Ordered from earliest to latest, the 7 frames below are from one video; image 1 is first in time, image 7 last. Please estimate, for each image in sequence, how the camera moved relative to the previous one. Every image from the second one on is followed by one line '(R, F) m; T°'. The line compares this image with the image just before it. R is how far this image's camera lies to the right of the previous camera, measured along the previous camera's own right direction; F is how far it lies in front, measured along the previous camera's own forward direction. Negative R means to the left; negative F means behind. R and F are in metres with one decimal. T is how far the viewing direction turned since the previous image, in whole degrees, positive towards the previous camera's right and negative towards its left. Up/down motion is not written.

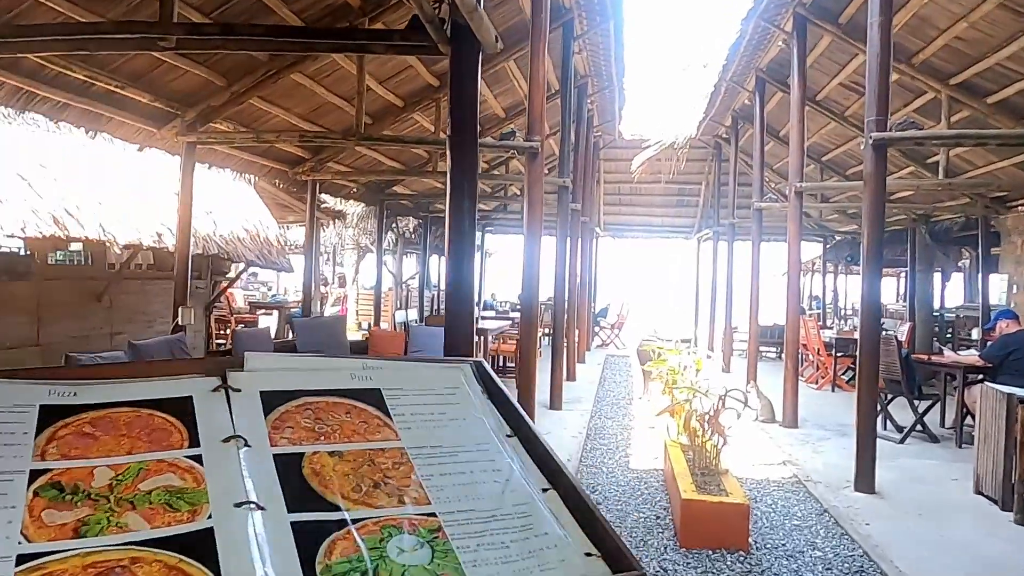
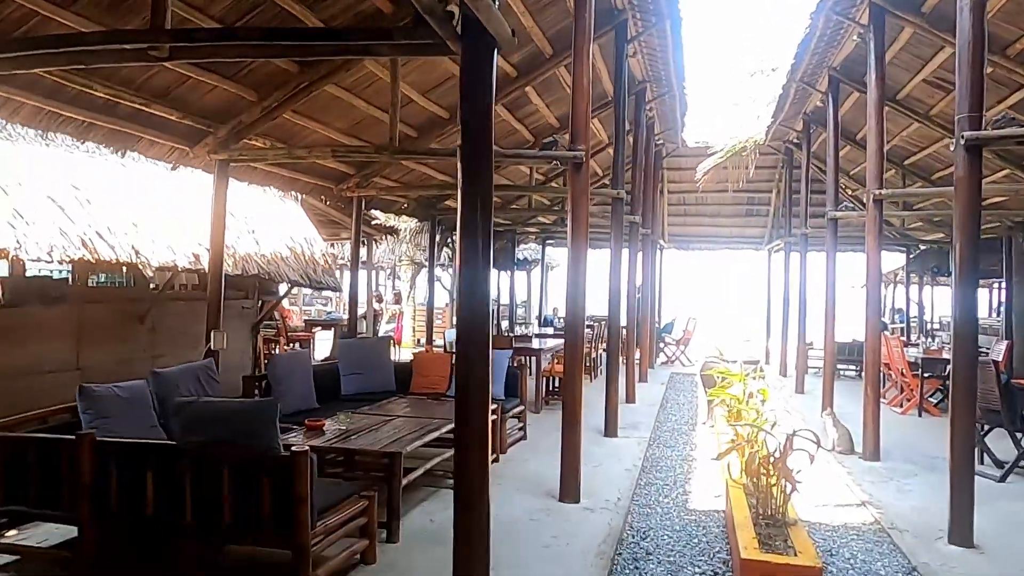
(+0.2, +0.4) m; -5°
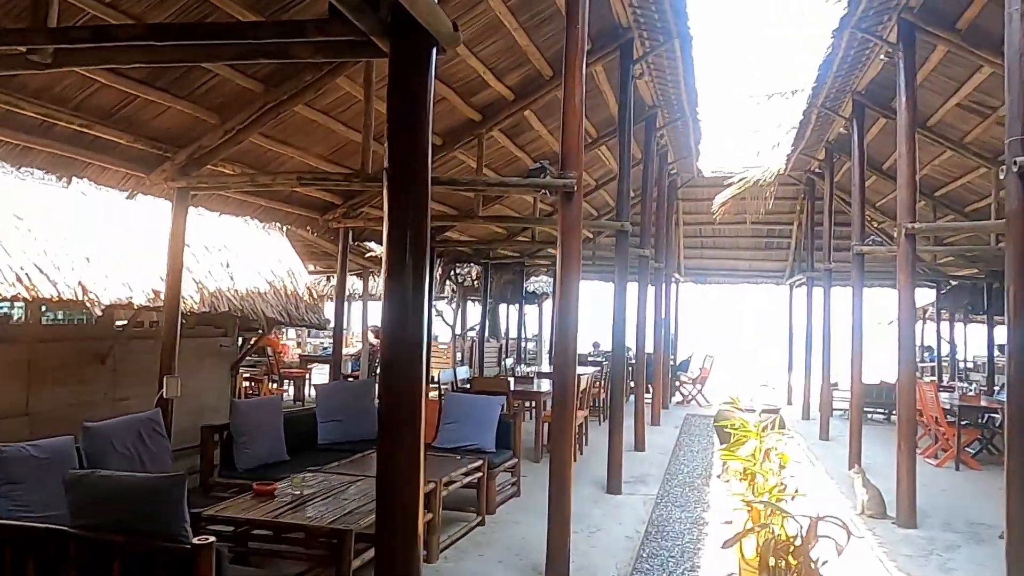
(+0.2, +0.6) m; -2°
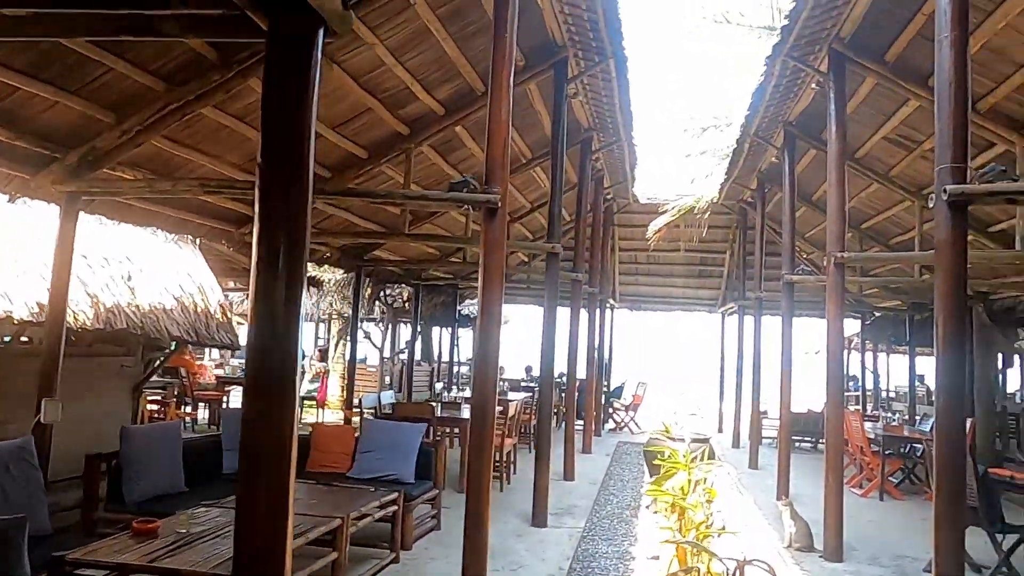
(+0.1, +0.3) m; +5°
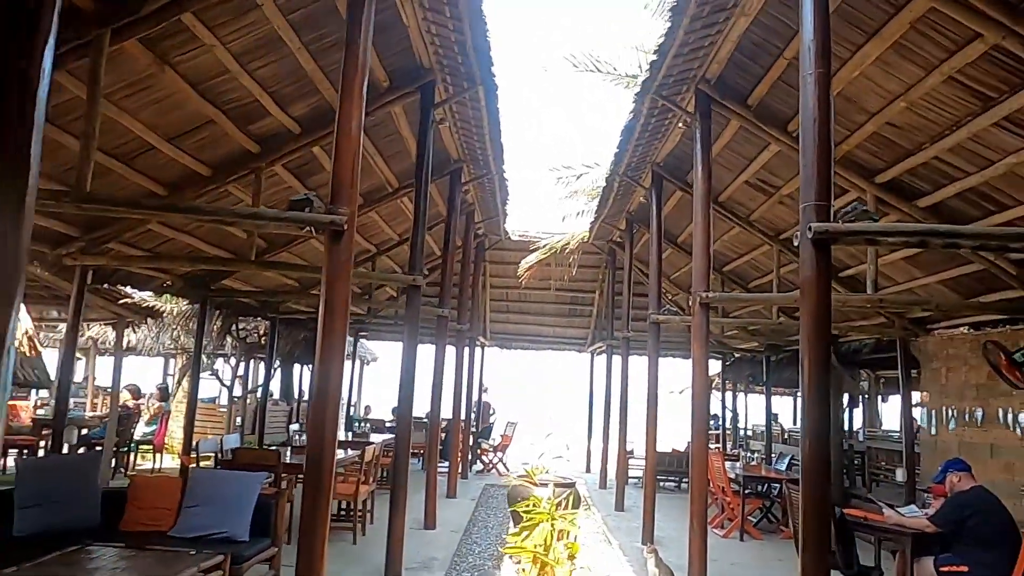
(+0.1, +0.4) m; +9°
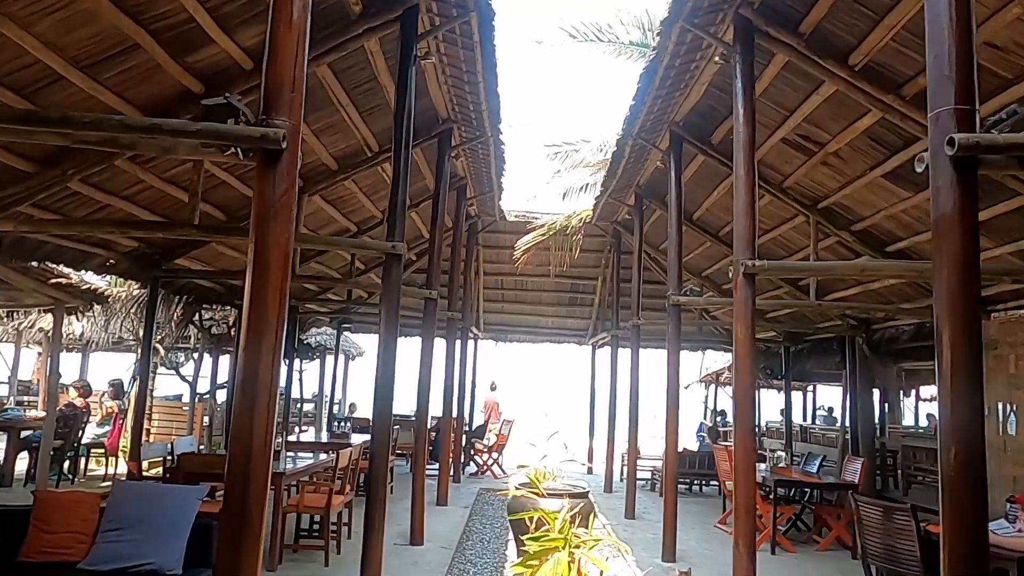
(-0.1, +1.1) m; +1°
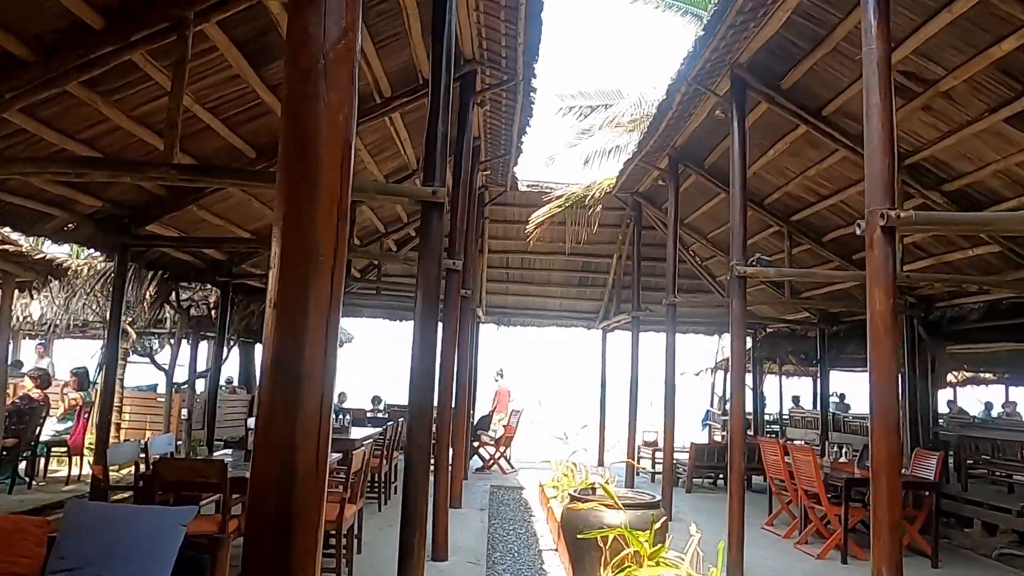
(-0.5, +1.0) m; +2°
